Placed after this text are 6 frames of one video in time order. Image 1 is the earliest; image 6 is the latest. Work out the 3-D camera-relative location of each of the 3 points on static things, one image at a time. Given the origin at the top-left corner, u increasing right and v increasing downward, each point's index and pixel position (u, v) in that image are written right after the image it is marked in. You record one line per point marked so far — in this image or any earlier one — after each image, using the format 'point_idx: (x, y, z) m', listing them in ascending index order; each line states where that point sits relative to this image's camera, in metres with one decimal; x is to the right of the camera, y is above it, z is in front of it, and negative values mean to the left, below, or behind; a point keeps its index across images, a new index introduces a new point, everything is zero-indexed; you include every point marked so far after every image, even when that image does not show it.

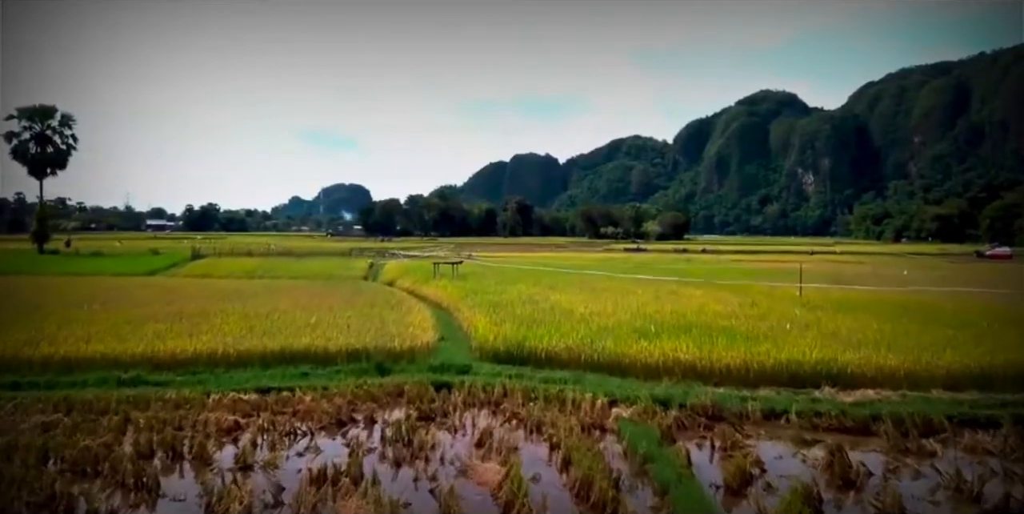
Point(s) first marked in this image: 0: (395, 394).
0: (-1.3, -1.5, +7.6) m
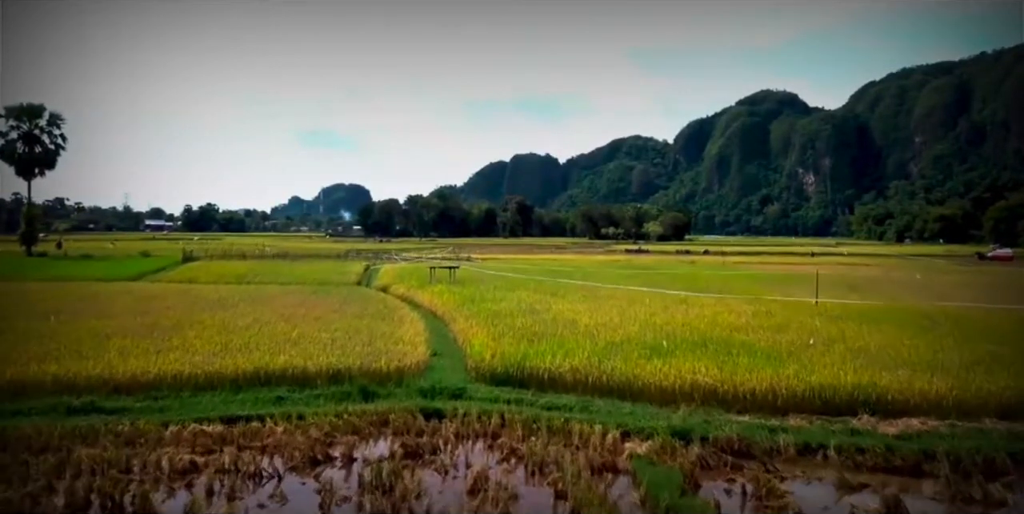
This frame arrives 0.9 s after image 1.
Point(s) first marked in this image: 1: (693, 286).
0: (-1.3, -1.7, +6.8) m
1: (+4.8, -0.8, +18.5) m
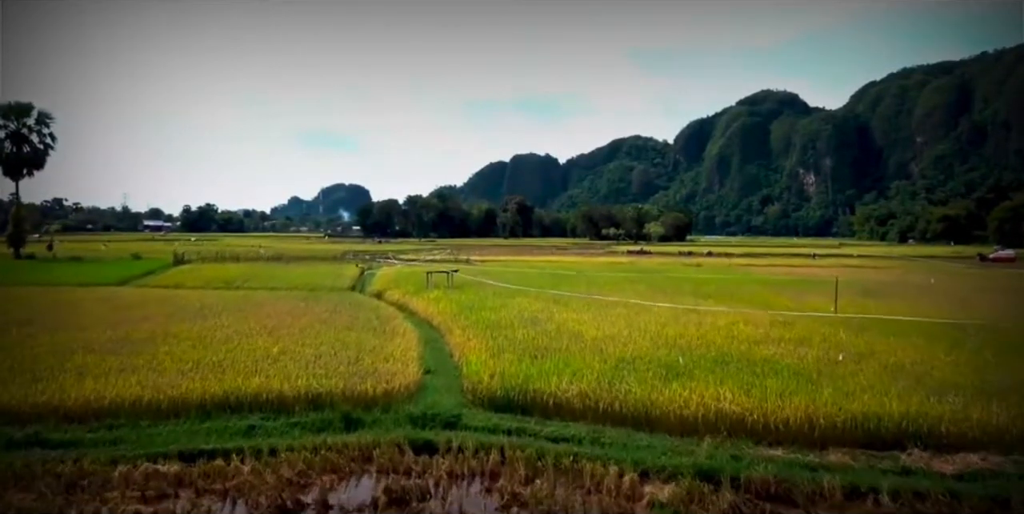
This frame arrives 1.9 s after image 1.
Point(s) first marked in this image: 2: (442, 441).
0: (-1.3, -1.8, +5.9) m
1: (+4.8, -0.9, +17.6) m
2: (-0.6, -1.7, +6.2) m
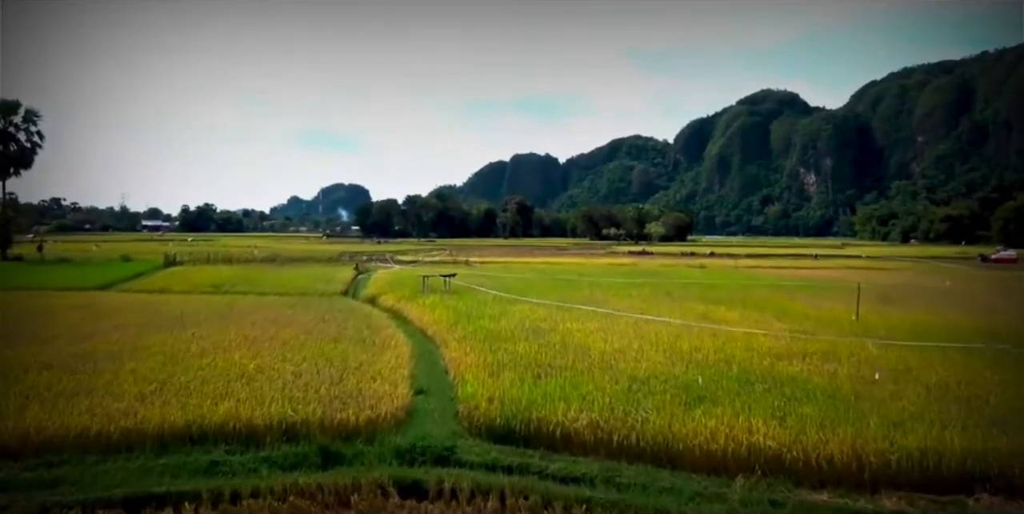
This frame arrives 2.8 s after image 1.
0: (-1.3, -1.9, +5.1) m
1: (+4.8, -1.0, +16.8) m
2: (-0.6, -1.8, +5.4) m
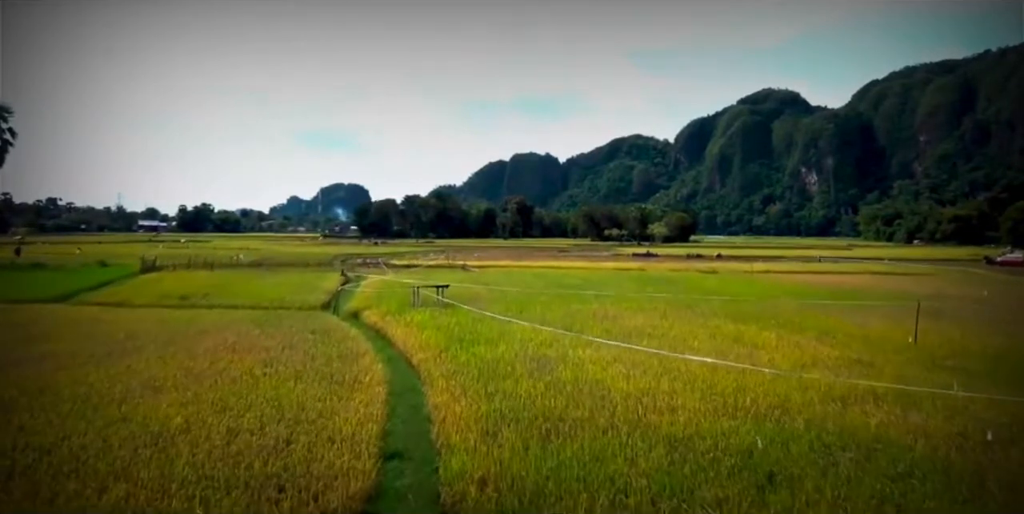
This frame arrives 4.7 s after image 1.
0: (-1.3, -2.1, +3.2) m
1: (+4.8, -1.2, +14.9) m
2: (-0.6, -2.0, +3.5) m
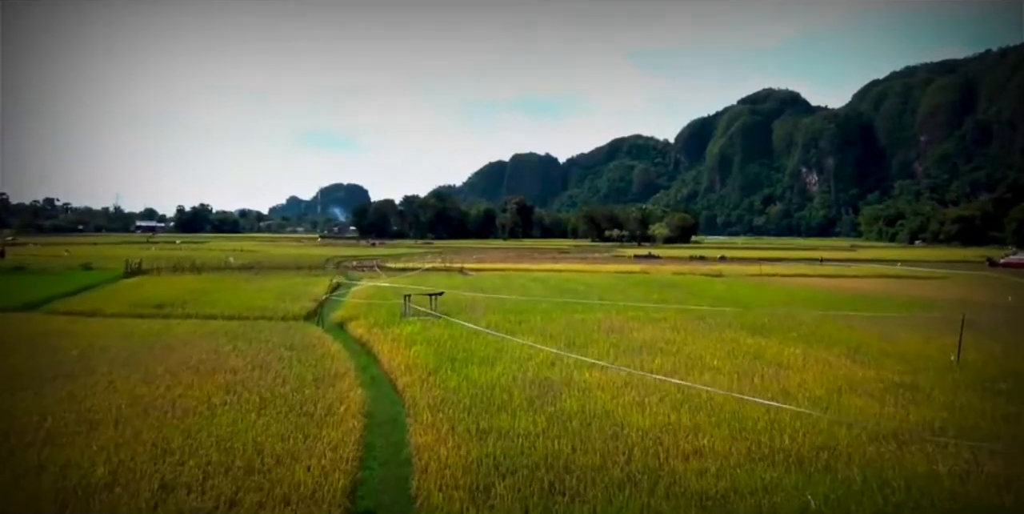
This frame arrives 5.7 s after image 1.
0: (-1.3, -2.2, +2.1) m
1: (+4.8, -1.3, +13.8) m
2: (-0.7, -2.1, +2.4) m
